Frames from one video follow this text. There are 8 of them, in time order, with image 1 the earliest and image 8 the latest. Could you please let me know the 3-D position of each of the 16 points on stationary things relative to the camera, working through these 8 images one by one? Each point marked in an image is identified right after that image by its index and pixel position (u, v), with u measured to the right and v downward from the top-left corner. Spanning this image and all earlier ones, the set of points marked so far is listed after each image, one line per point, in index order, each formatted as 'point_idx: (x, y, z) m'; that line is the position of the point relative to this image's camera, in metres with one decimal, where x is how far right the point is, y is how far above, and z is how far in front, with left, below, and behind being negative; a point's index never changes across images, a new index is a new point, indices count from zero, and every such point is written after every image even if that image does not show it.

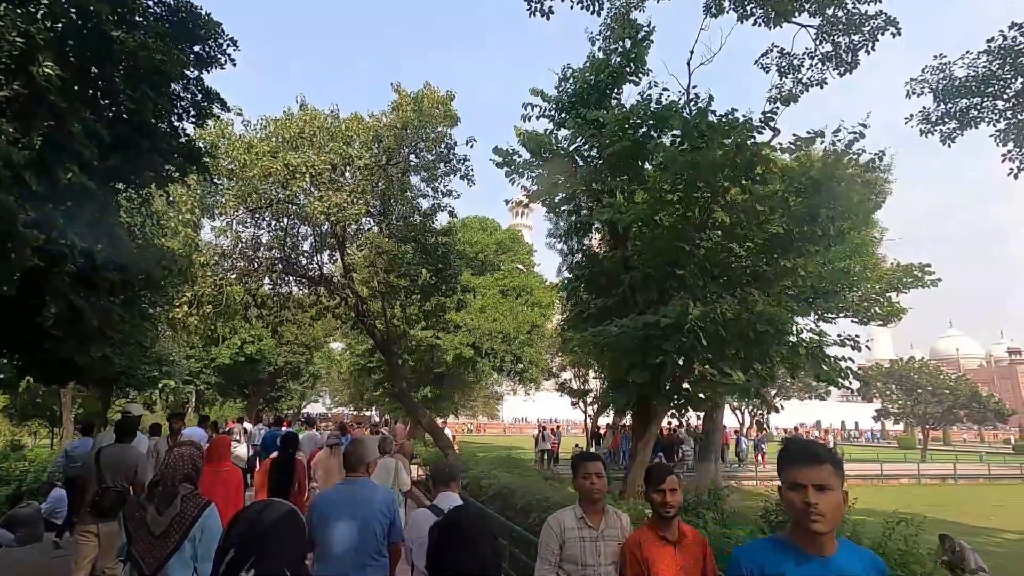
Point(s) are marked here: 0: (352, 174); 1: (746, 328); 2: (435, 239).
0: (-3.8, +2.7, +12.7) m
1: (+3.8, -0.6, +8.7) m
2: (-2.0, +1.3, +14.0) m
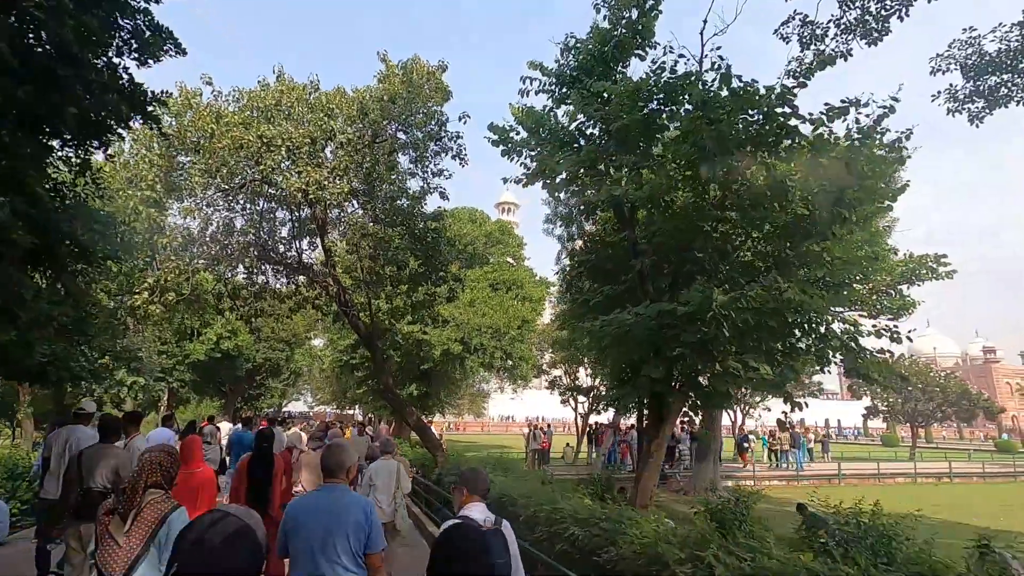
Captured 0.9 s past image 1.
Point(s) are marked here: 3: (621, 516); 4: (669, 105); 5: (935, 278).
0: (-3.9, +3.0, +11.6) m
1: (+3.8, -0.4, +7.8) m
2: (-2.1, +1.5, +13.0) m
3: (+1.1, -2.4, +5.6) m
4: (+2.9, +3.4, +9.9) m
5: (+10.6, +0.3, +13.4) m
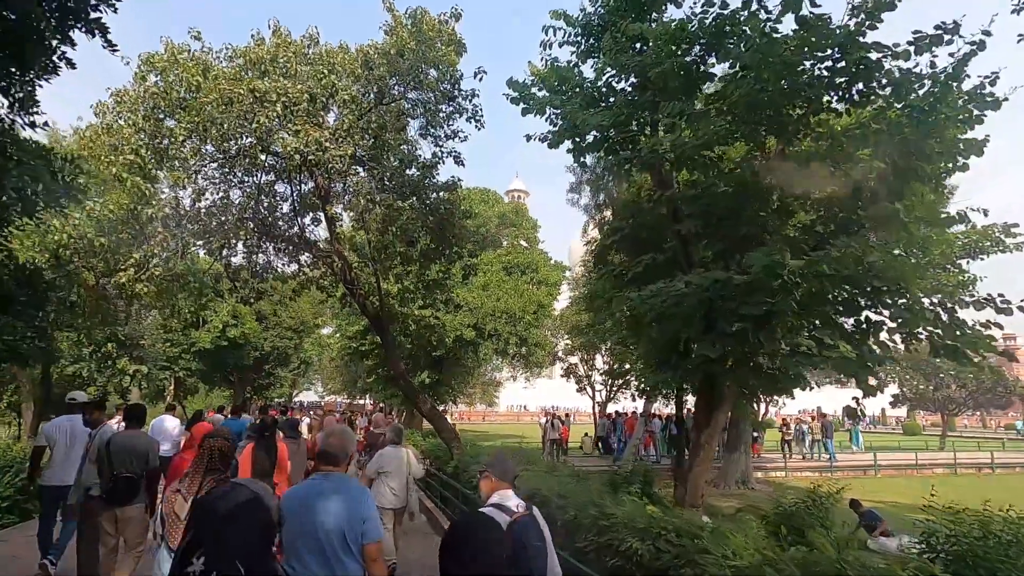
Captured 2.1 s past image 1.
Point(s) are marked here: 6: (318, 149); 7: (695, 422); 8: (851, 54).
0: (-3.5, +3.5, +10.5) m
1: (+4.2, 0.0, +6.7) m
2: (-1.6, +2.0, +11.8) m
3: (+1.5, -2.0, +4.5) m
4: (+3.3, +3.9, +8.7) m
5: (+11.1, +0.9, +12.1) m
6: (-3.6, +2.6, +10.0) m
7: (+2.8, -2.1, +8.1) m
8: (+4.6, +3.2, +7.3) m
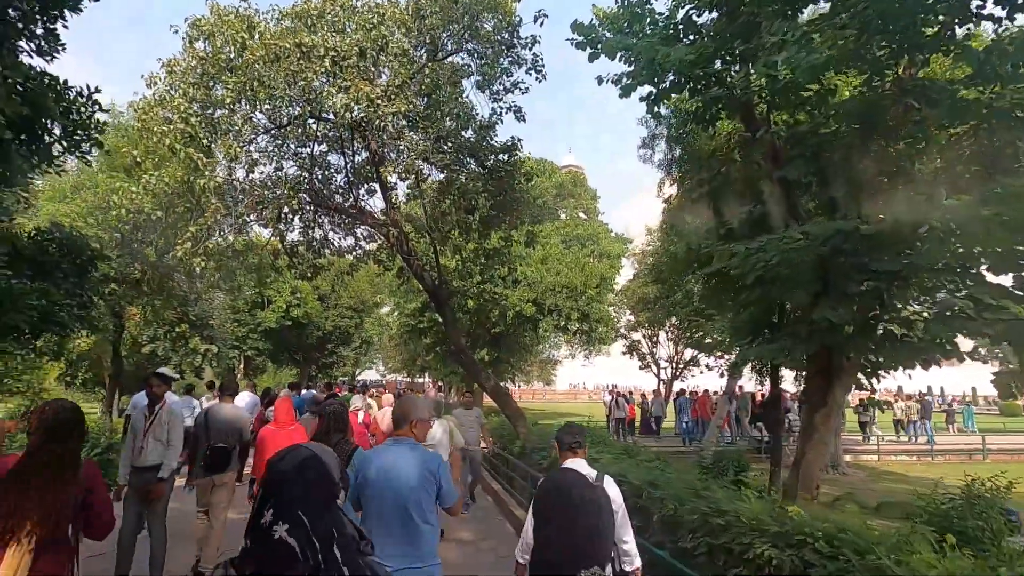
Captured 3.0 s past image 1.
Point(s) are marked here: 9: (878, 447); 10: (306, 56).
0: (-2.3, +4.0, +9.8) m
1: (+5.0, +0.6, +5.3) m
2: (-0.3, +2.7, +11.0) m
3: (+2.2, -1.6, +3.5) m
4: (+4.3, +4.5, +7.3) m
5: (+12.4, +1.7, +10.0) m
6: (-2.5, +3.1, +9.3) m
7: (+3.8, -1.5, +7.0) m
8: (+5.5, +3.8, +5.8) m
9: (+13.1, -5.7, +19.1) m
10: (-3.5, +3.9, +9.2) m
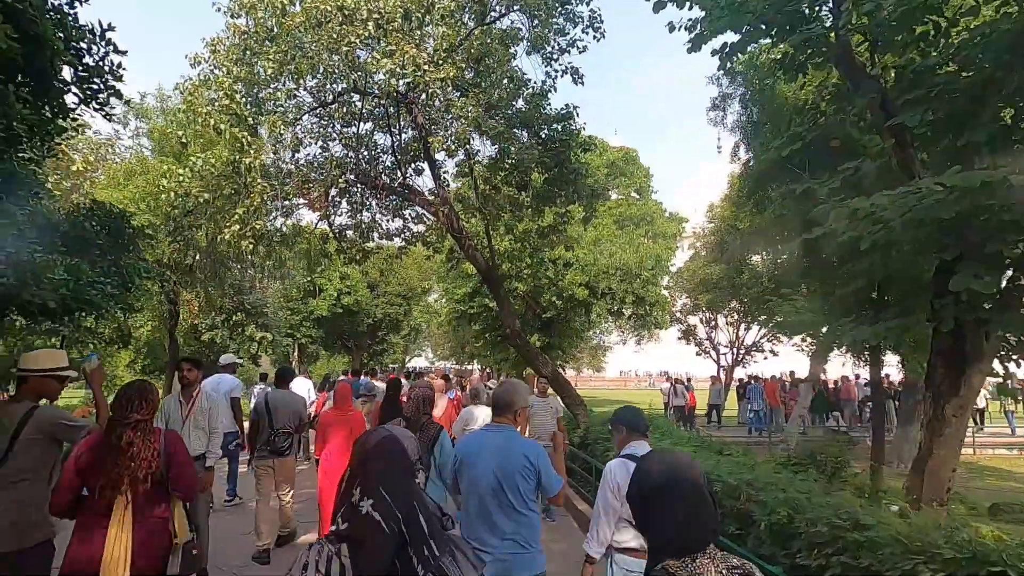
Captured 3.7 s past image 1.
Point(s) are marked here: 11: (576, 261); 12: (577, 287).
0: (-1.3, +4.4, +9.1) m
1: (+5.6, +0.9, +4.2) m
2: (+0.7, +3.1, +10.2) m
3: (+2.7, -1.3, +2.7) m
4: (+5.0, +4.9, +6.1) m
5: (+13.4, +2.3, +8.2) m
6: (-1.6, +3.4, +8.7) m
7: (+4.6, -1.1, +6.0) m
8: (+6.0, +4.1, +4.6) m
9: (+14.9, -4.9, +17.3) m
10: (-2.6, +4.2, +8.7) m
11: (+2.3, +1.0, +19.2) m
12: (+2.4, 0.0, +19.2) m
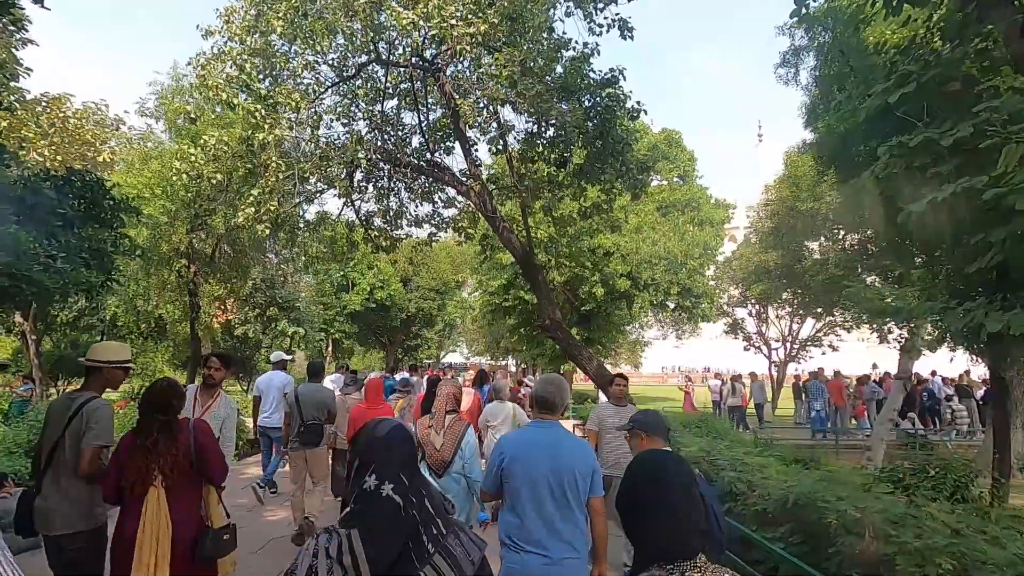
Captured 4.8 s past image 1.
0: (-0.8, +4.6, +8.2) m
1: (+5.9, +1.1, +2.8) m
2: (+1.4, +3.3, +9.1) m
3: (+2.9, -1.2, +1.5) m
4: (+5.3, +5.1, +4.8) m
5: (+13.9, +2.6, +6.3) m
6: (-1.0, +3.6, +7.8) m
7: (+5.0, -0.9, +4.7) m
8: (+6.3, +4.4, +3.1) m
9: (+16.1, -4.5, +15.4) m
10: (-2.1, +4.4, +7.8) m
11: (+3.6, +1.3, +18.0) m
12: (+3.6, +0.3, +18.0) m
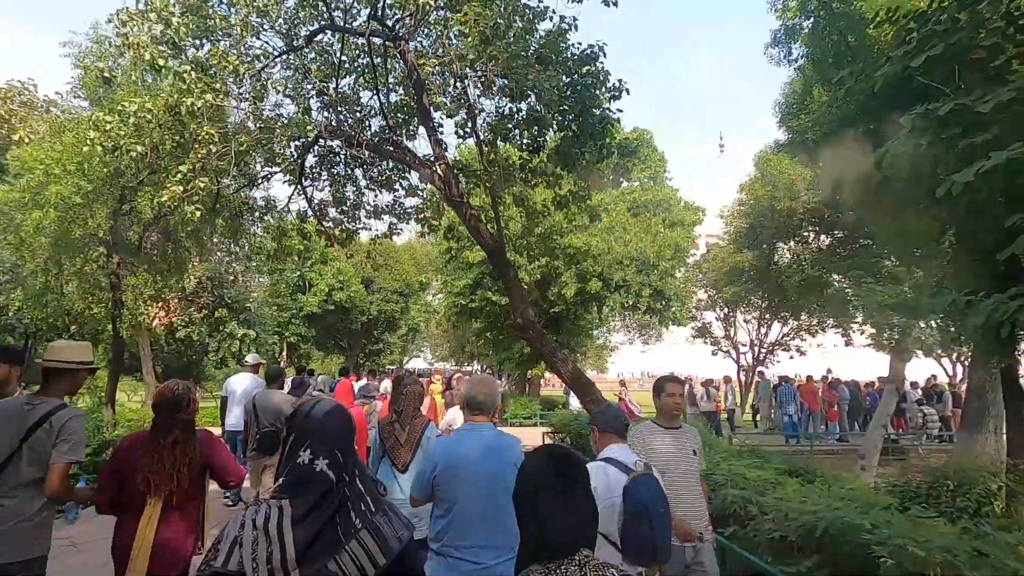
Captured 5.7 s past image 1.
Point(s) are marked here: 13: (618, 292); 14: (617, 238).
0: (-1.2, +4.7, +7.3) m
1: (+5.8, +1.2, +2.3) m
2: (+0.9, +3.4, +8.4) m
3: (+2.8, -1.0, +0.8) m
4: (+5.2, +5.2, +4.3) m
5: (+13.6, +2.6, +6.4) m
6: (-1.4, +3.7, +6.9) m
7: (+4.8, -0.8, +4.1) m
8: (+6.2, +4.4, +2.7) m
9: (+15.1, -4.6, +15.5) m
10: (-2.4, +4.5, +6.9) m
11: (+2.5, +1.3, +17.4) m
12: (+2.5, +0.3, +17.4) m
13: (+3.7, -0.1, +18.3) m
14: (+3.6, +1.7, +18.4) m
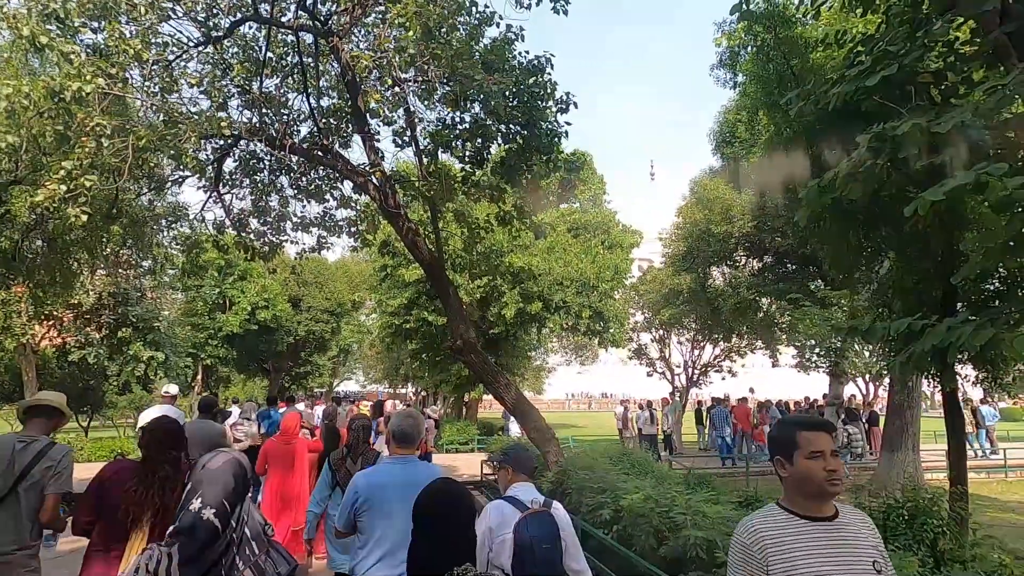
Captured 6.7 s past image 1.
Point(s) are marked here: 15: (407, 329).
0: (-1.9, +4.4, +6.8) m
1: (+5.6, +1.1, +2.5) m
2: (+0.1, +3.1, +8.0) m
3: (+2.8, -1.1, +0.6) m
4: (+4.8, +5.0, +4.5) m
5: (+12.9, +2.2, +7.5) m
6: (-2.0, +3.5, +6.3) m
7: (+4.4, -1.0, +4.1) m
8: (+6.0, +4.3, +3.1) m
9: (+13.2, -5.4, +16.4) m
10: (-3.1, +4.3, +6.2) m
11: (+0.5, +0.6, +17.1) m
12: (+0.6, -0.4, +17.0) m
13: (+1.6, -0.8, +18.0) m
14: (+1.5, +1.0, +18.2) m
15: (-3.7, -1.5, +18.1) m
